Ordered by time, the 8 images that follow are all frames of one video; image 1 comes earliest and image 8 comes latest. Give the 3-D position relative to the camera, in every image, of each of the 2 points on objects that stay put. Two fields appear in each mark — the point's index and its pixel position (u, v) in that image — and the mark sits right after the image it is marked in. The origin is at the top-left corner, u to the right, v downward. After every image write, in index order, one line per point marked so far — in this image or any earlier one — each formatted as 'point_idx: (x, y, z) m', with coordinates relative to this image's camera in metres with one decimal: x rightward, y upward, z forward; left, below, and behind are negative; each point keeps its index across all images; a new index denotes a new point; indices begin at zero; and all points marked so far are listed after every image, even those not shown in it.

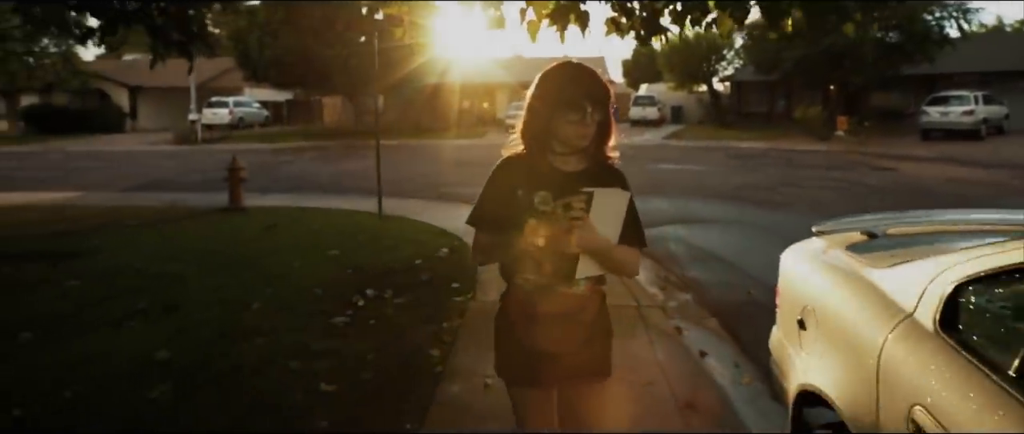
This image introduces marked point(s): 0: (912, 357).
0: (+1.2, -0.4, +2.9) m
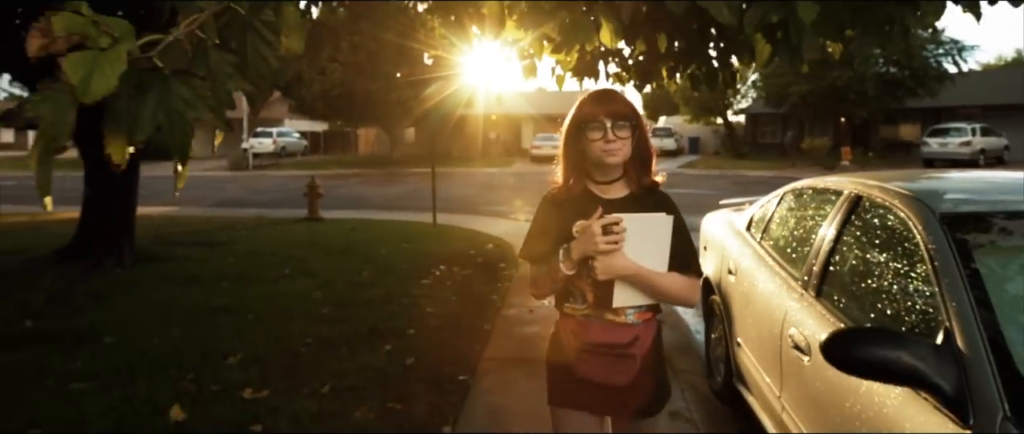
0: (+1.5, -0.2, +6.6) m
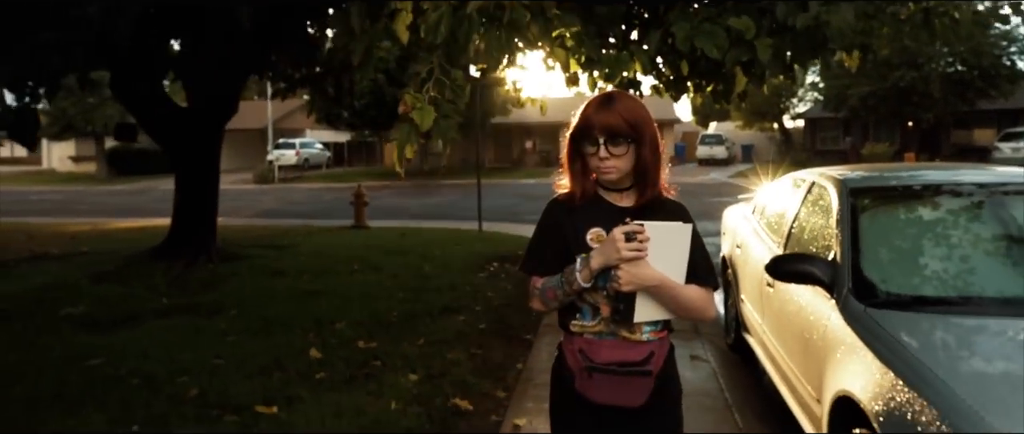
0: (+1.9, -0.1, +8.3) m
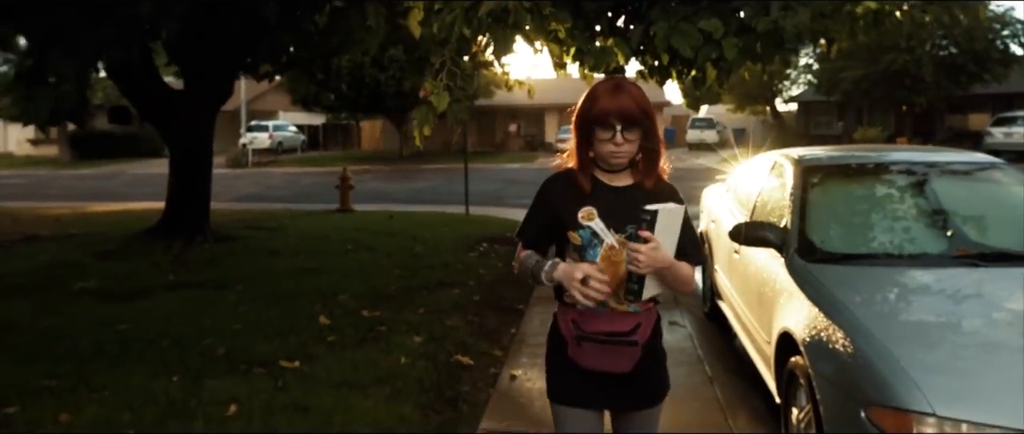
0: (+1.9, +0.1, +9.0) m
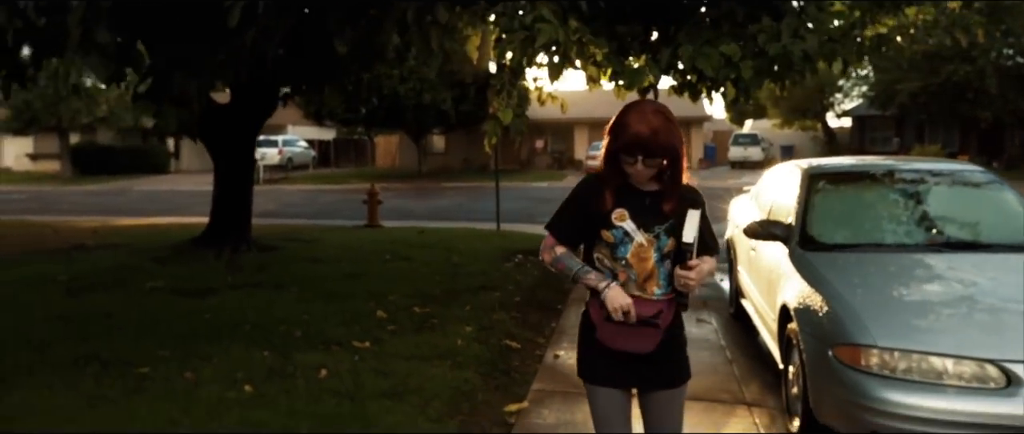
0: (+2.2, 0.0, +9.8) m
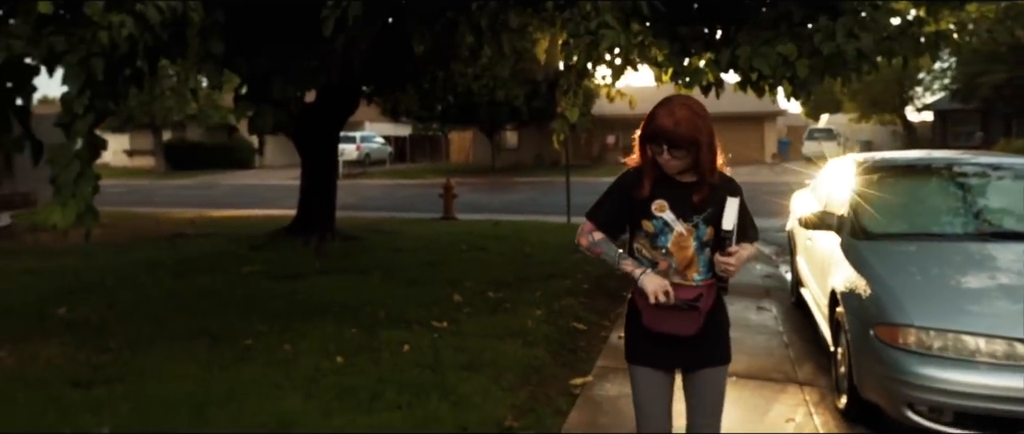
0: (+3.0, +0.1, +10.1) m
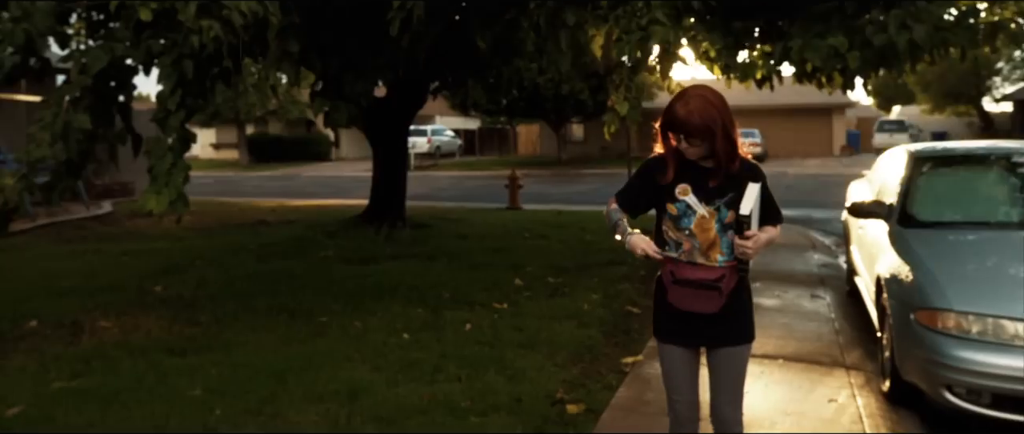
0: (+3.6, +0.2, +10.2) m
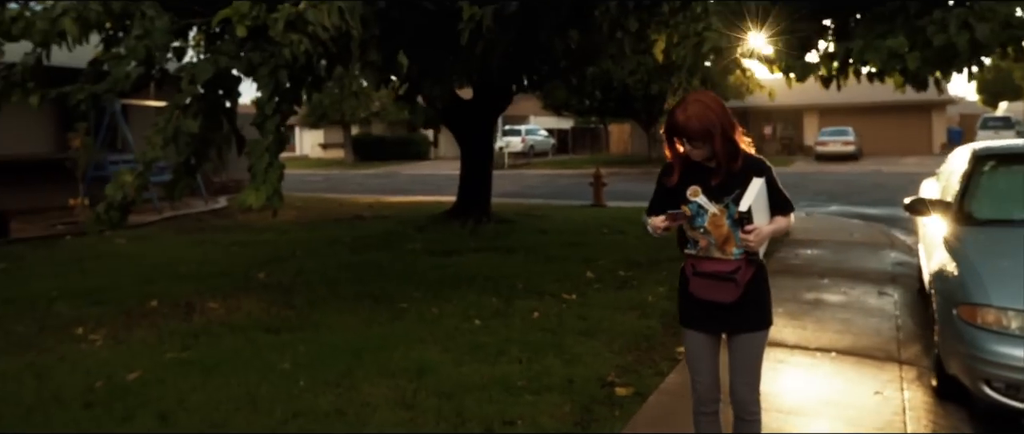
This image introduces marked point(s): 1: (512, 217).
0: (+4.5, +0.2, +10.1) m
1: (+0.2, -0.1, +16.5) m
